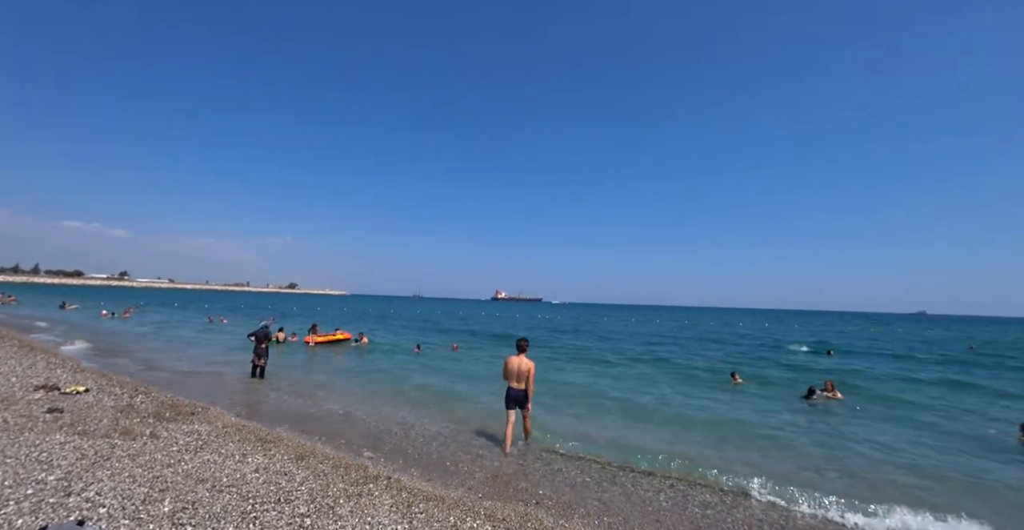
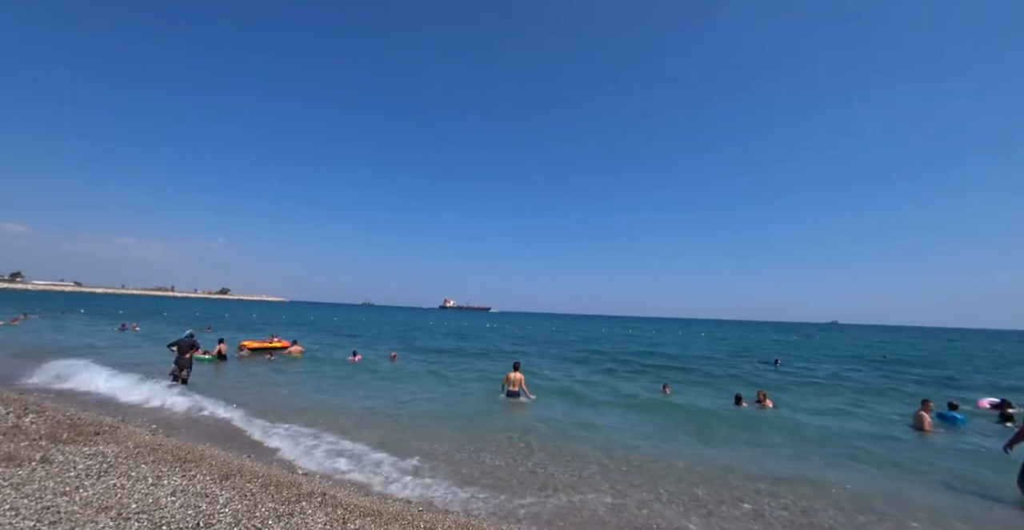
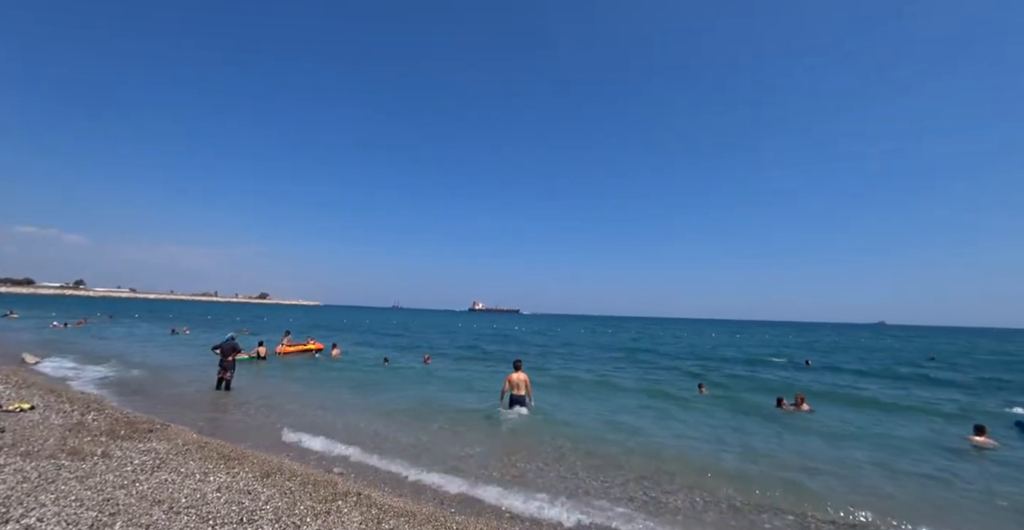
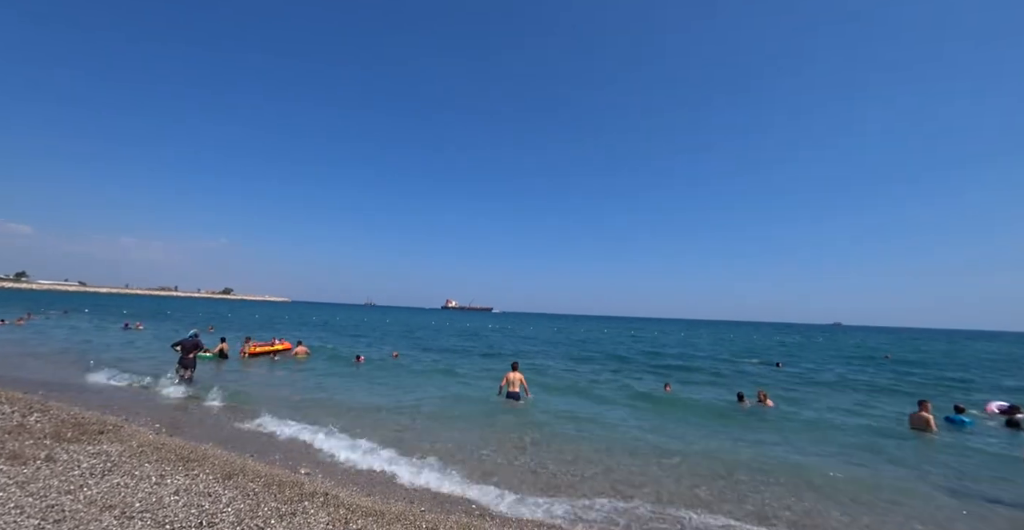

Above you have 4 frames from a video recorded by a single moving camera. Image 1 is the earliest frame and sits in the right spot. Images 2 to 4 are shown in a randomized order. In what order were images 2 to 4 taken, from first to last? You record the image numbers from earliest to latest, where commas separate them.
3, 4, 2
